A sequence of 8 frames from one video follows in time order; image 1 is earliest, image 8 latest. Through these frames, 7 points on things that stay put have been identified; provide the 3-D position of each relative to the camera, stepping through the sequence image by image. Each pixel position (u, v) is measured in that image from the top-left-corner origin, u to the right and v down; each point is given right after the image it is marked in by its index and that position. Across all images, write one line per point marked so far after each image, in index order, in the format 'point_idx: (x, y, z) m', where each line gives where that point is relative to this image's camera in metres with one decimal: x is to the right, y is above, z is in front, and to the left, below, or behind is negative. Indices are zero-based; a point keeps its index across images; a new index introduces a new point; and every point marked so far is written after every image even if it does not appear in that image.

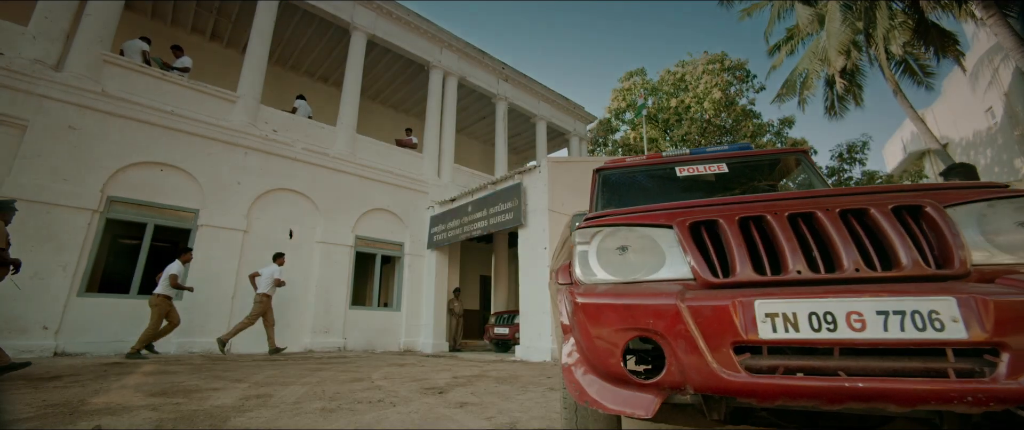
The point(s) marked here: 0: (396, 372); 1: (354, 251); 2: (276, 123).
0: (-1.5, -2.0, +5.9) m
1: (-3.8, -0.9, +10.9) m
2: (-5.4, +2.1, +10.4) m
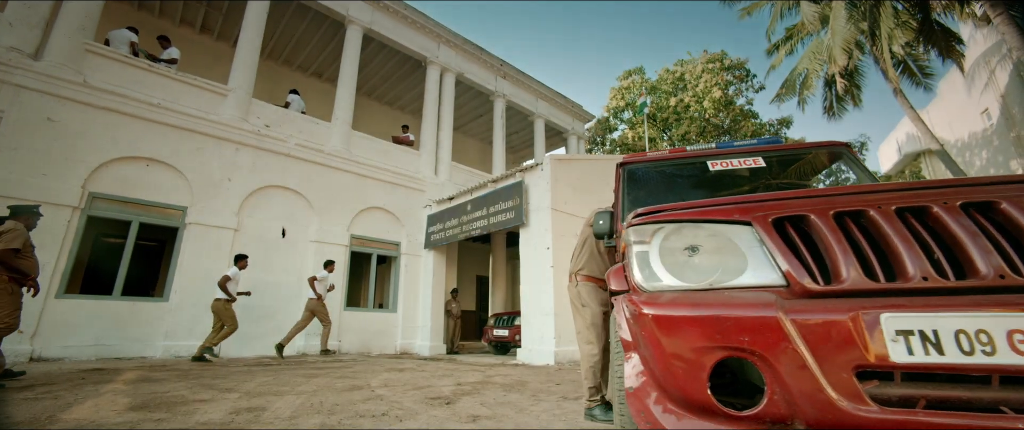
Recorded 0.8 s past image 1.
0: (-1.4, -2.0, +5.6) m
1: (-3.8, -0.8, +10.6) m
2: (-5.4, +2.1, +10.0) m
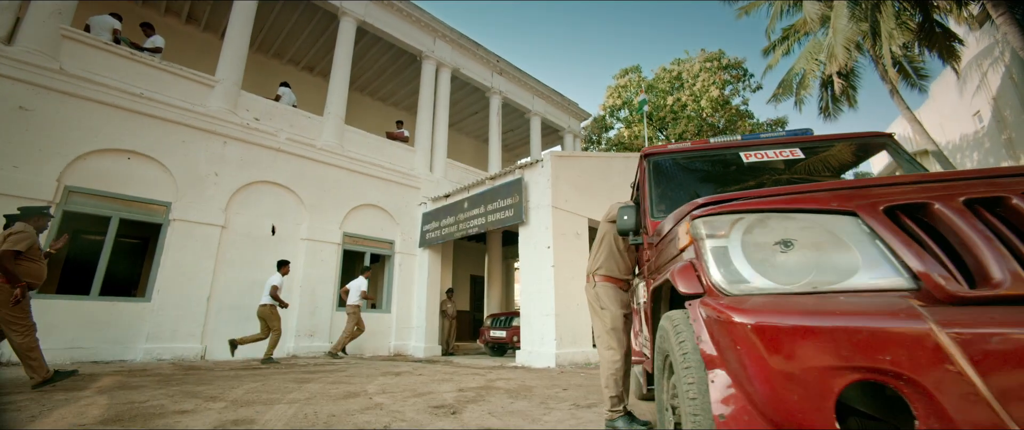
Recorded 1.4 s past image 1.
0: (-1.4, -2.0, +5.3) m
1: (-3.9, -0.8, +10.2) m
2: (-5.4, +2.2, +9.6) m
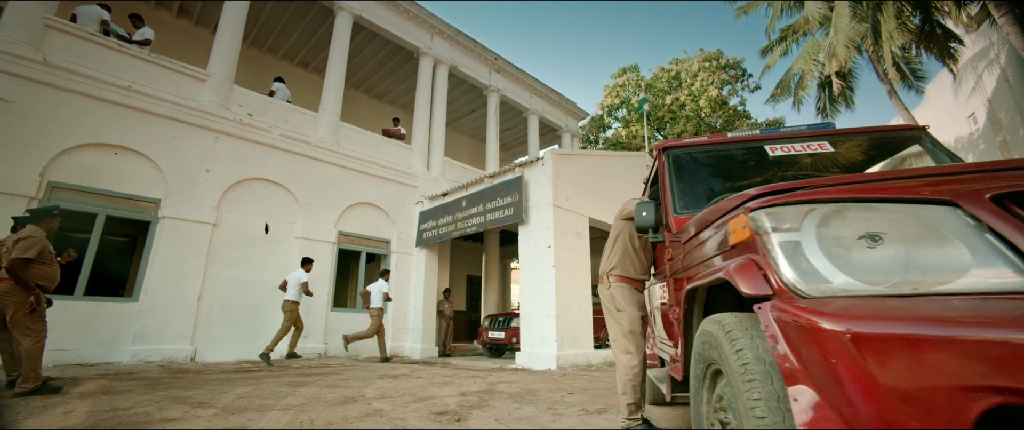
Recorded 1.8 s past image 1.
0: (-1.3, -1.9, +5.1) m
1: (-3.9, -0.7, +10.0) m
2: (-5.4, +2.2, +9.4) m
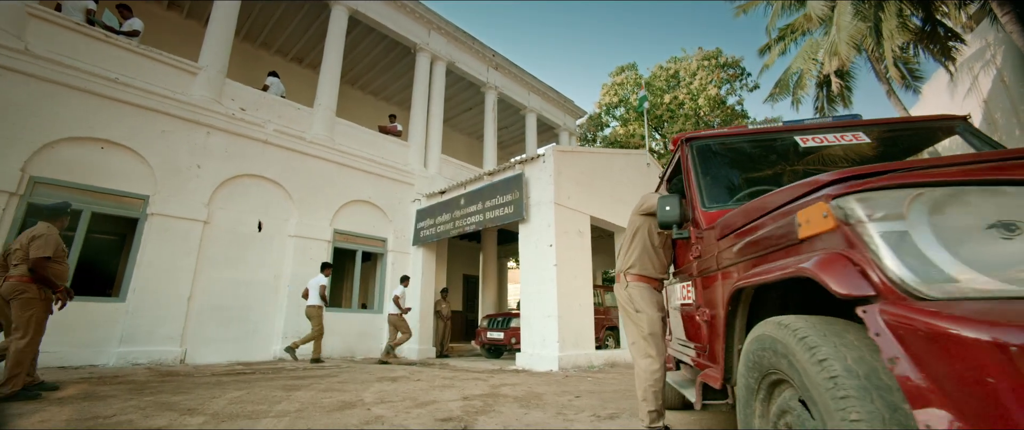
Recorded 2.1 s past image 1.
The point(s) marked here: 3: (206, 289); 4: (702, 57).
0: (-1.3, -1.9, +4.9) m
1: (-3.9, -0.7, +9.8) m
2: (-5.4, +2.3, +9.1) m
3: (-5.4, -1.3, +7.9) m
4: (+7.4, +6.1, +17.6) m
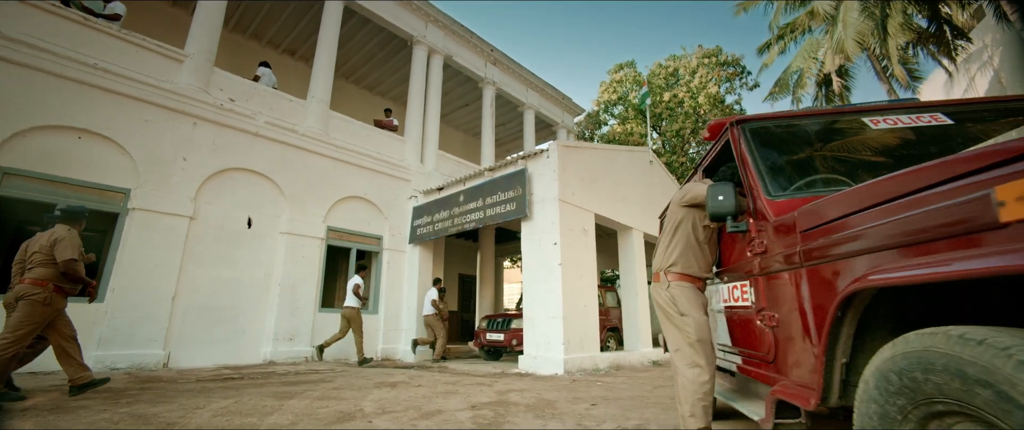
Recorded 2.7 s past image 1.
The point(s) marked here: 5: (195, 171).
0: (-1.2, -1.8, +4.6) m
1: (-3.9, -0.6, +9.4) m
2: (-5.4, +2.4, +8.7) m
3: (-5.3, -1.2, +7.5) m
4: (+7.3, +6.1, +17.4) m
5: (-5.4, +0.8, +7.8) m
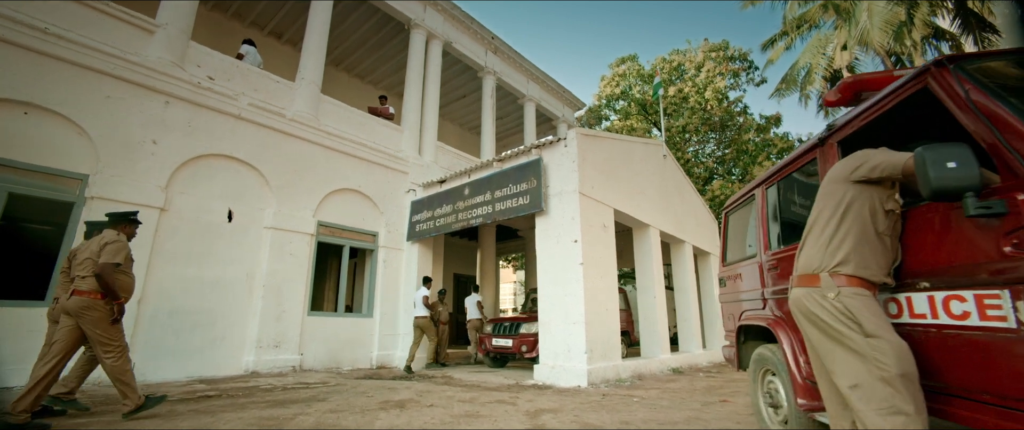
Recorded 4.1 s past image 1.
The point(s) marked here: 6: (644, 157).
0: (-0.9, -1.7, +3.7) m
1: (-3.7, -0.5, +8.5) m
2: (-5.1, +2.5, +7.8) m
3: (-5.1, -1.1, +6.6) m
4: (+7.3, +6.2, +16.9) m
5: (-5.2, +0.9, +6.8) m
6: (+2.9, +1.3, +9.8) m
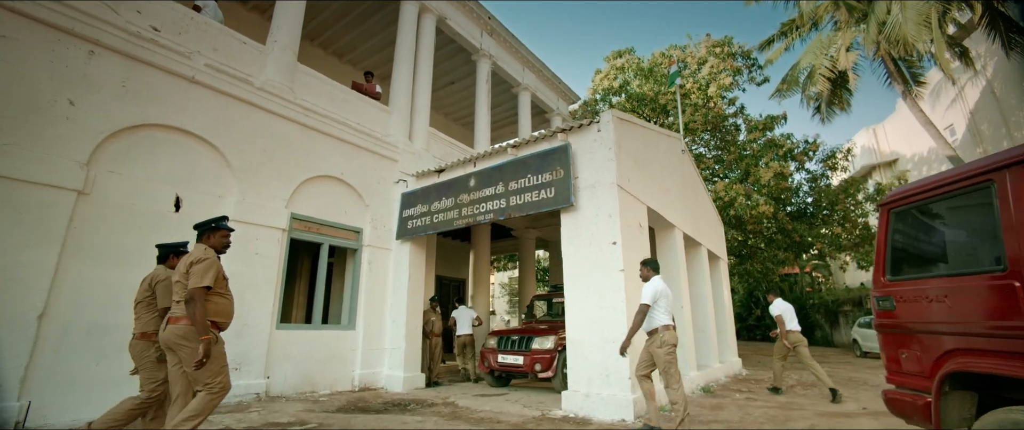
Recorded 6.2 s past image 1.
0: (-0.3, -1.6, +2.4) m
1: (-3.5, -0.4, +7.0) m
2: (-4.8, +2.7, +6.2) m
3: (-4.7, -0.9, +5.0) m
4: (+7.0, +6.1, +16.1) m
5: (-4.8, +1.1, +5.2) m
6: (+3.0, +1.3, +8.8) m
